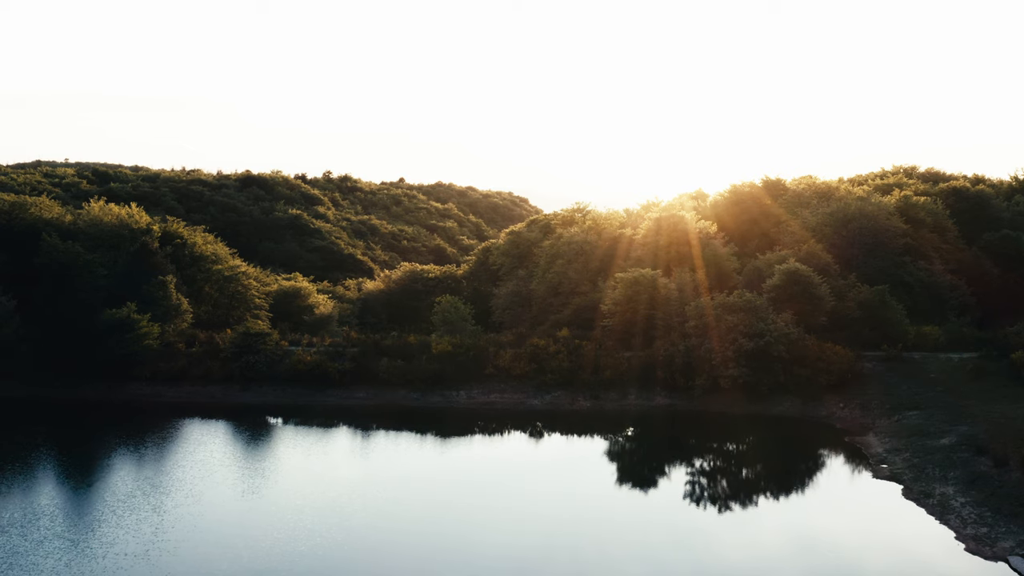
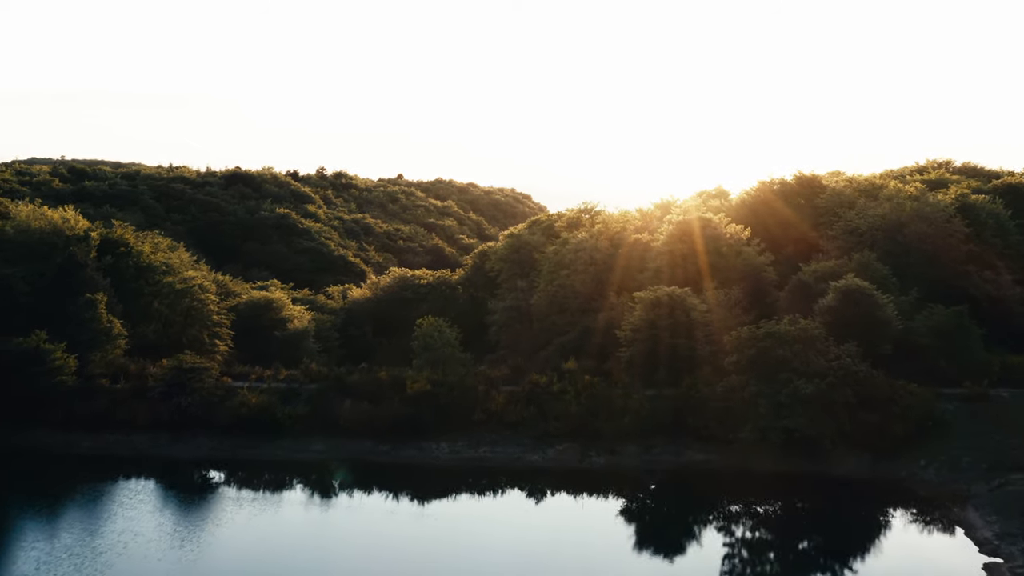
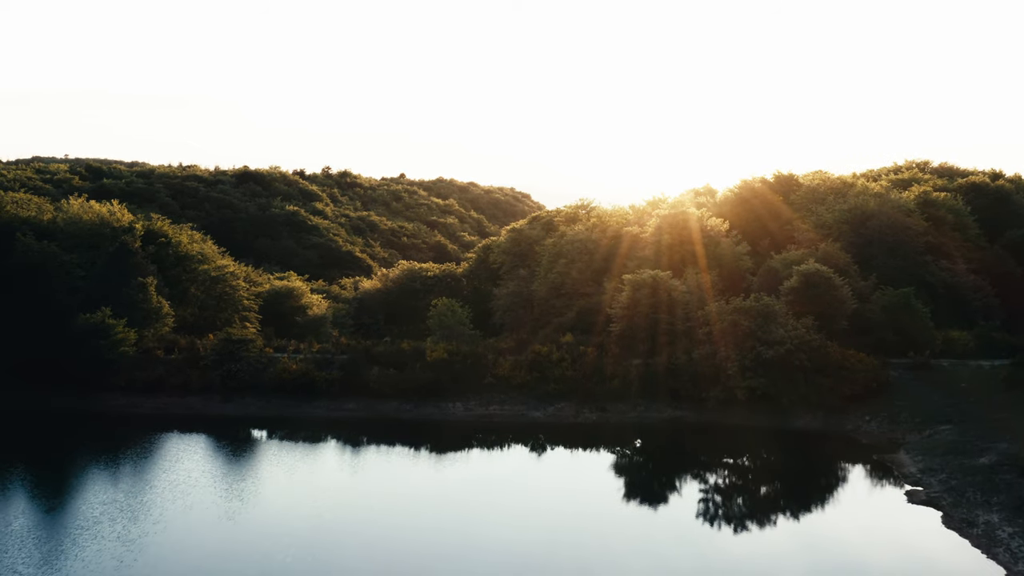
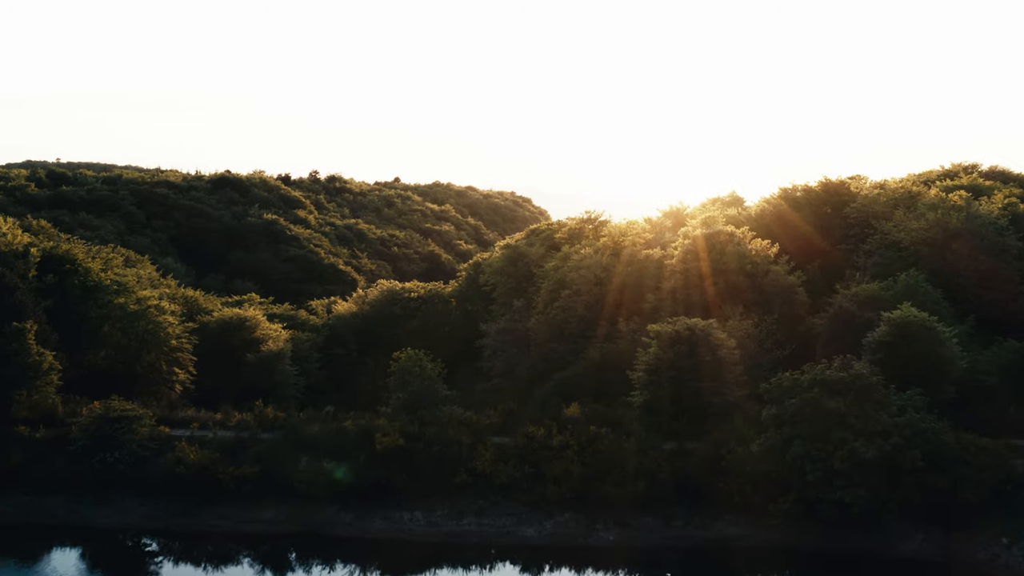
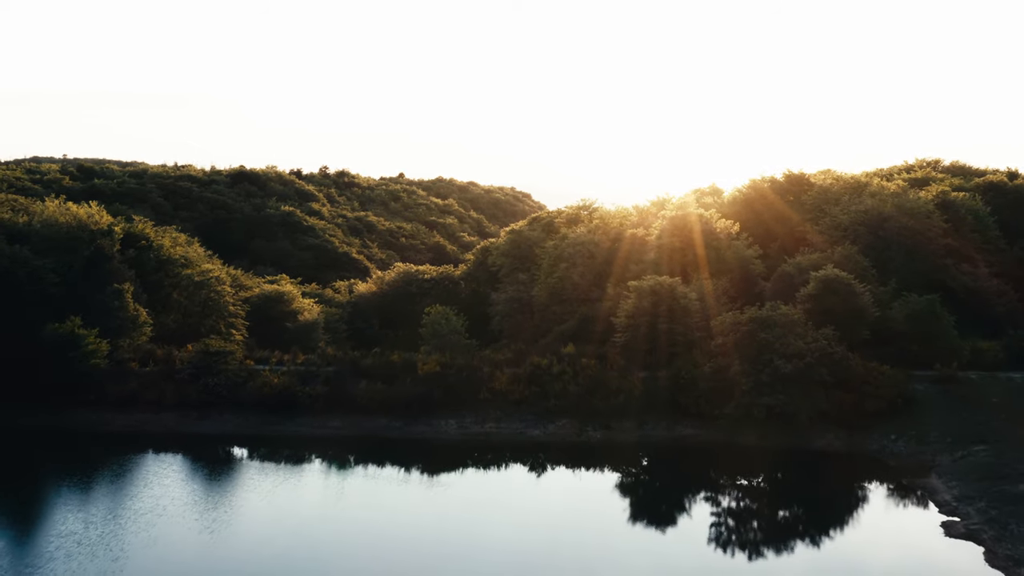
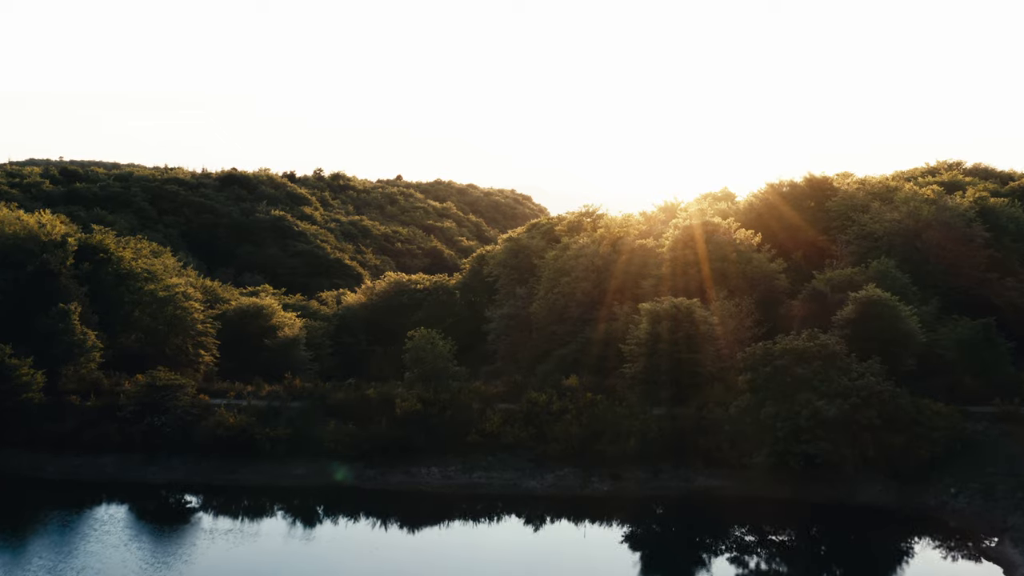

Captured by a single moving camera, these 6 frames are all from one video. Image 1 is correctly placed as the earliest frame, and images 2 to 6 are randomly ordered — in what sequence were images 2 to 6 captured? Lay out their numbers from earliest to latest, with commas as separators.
3, 5, 2, 6, 4
